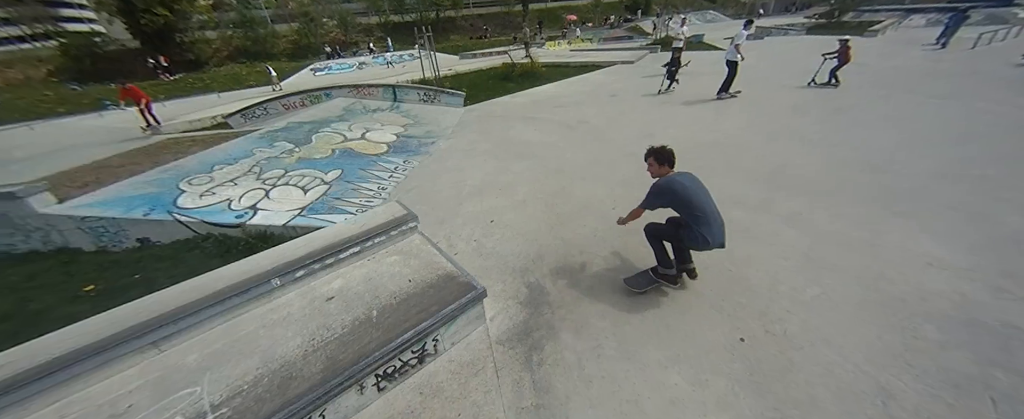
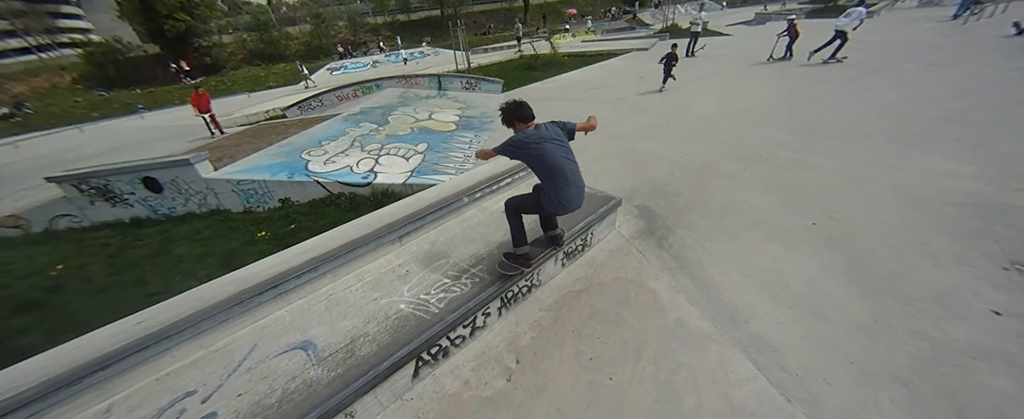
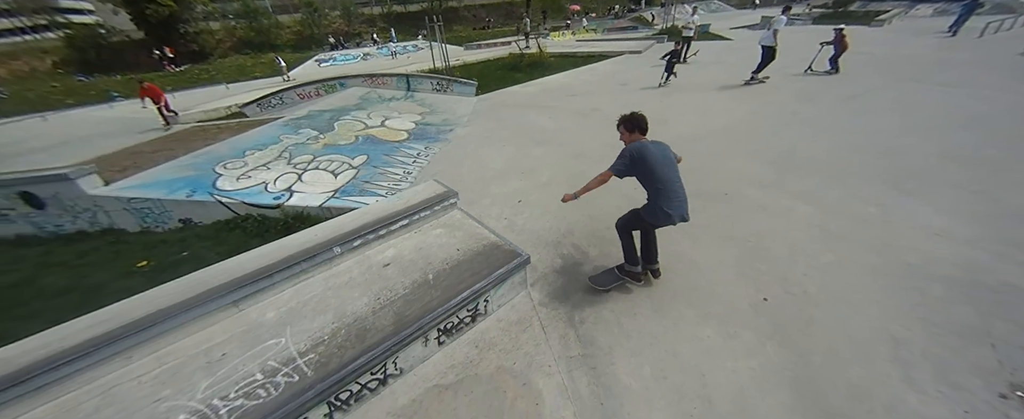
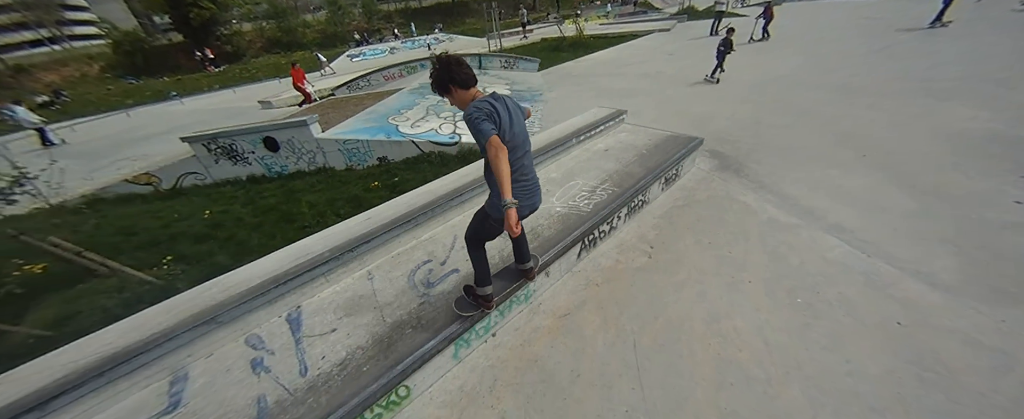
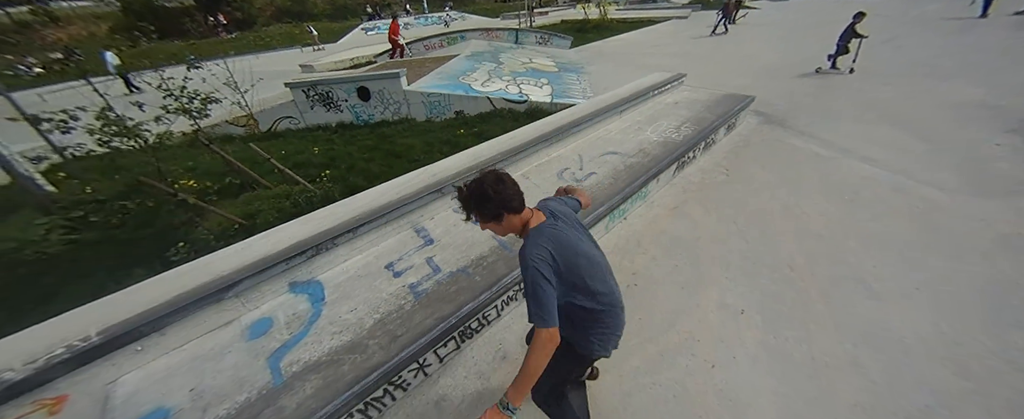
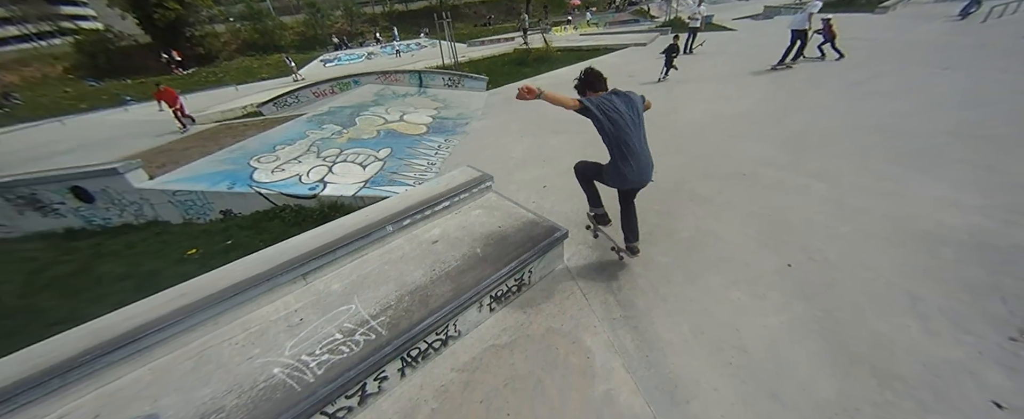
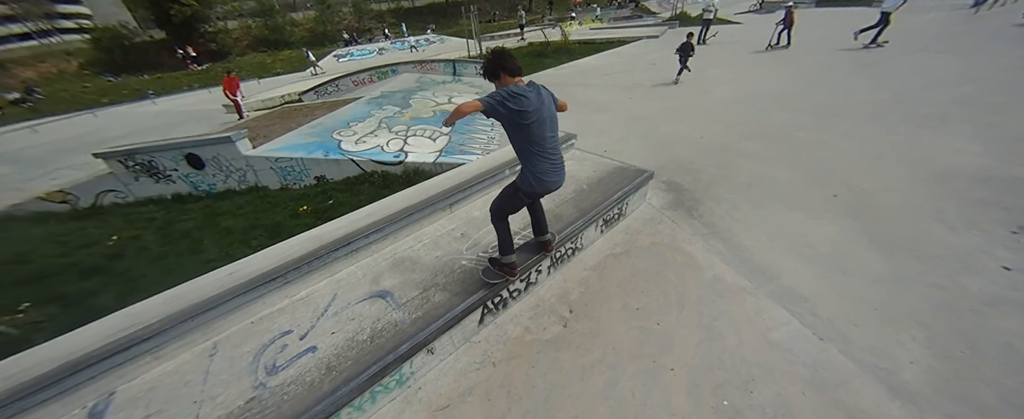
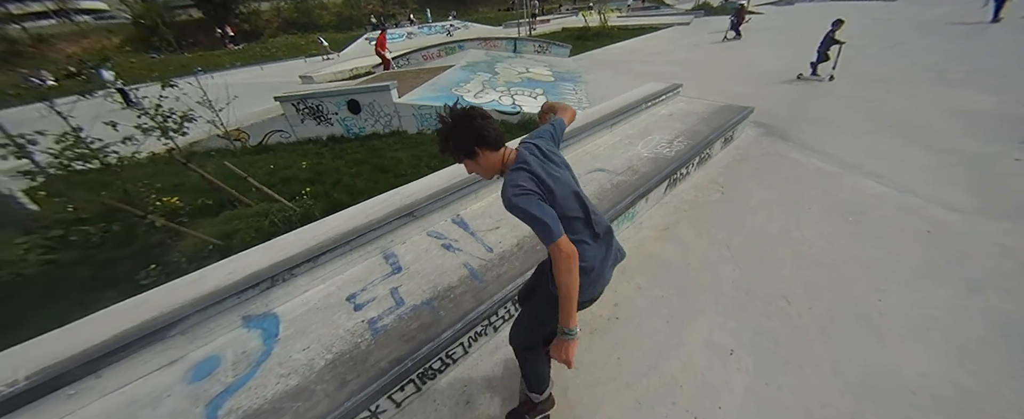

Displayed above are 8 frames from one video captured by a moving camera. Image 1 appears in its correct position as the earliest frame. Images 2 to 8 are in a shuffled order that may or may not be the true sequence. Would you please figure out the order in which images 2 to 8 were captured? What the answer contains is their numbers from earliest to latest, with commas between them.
3, 6, 2, 7, 4, 8, 5
